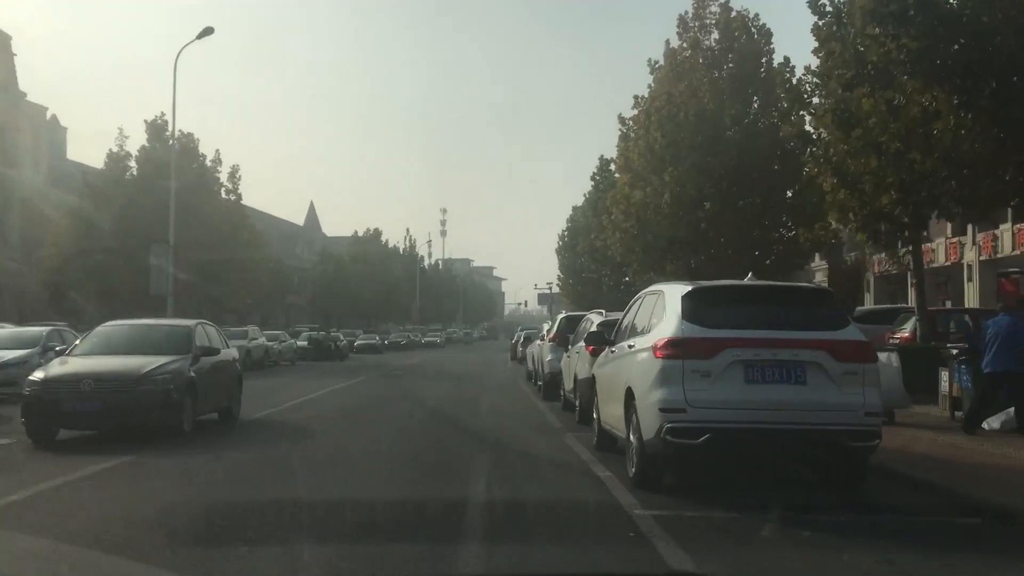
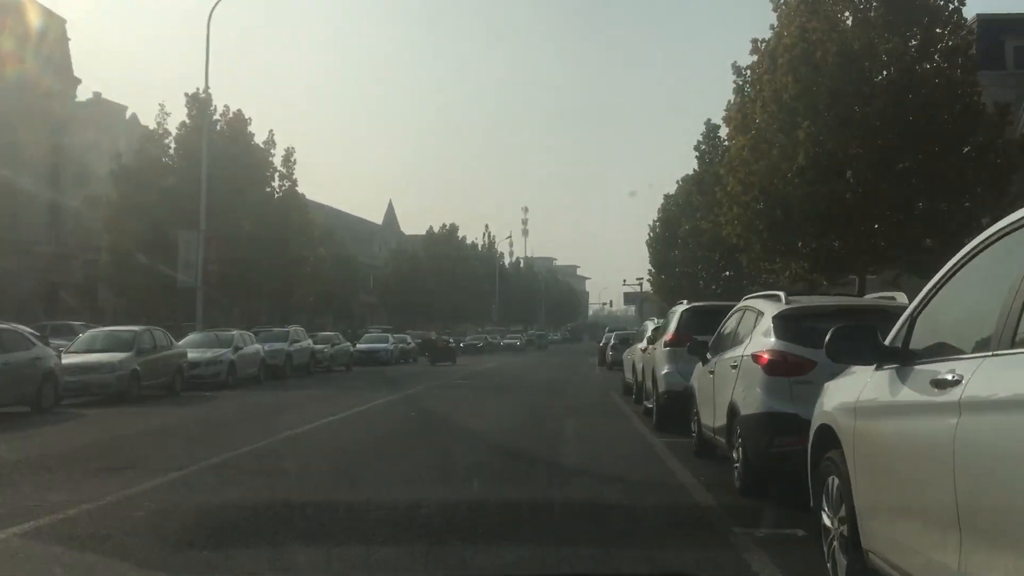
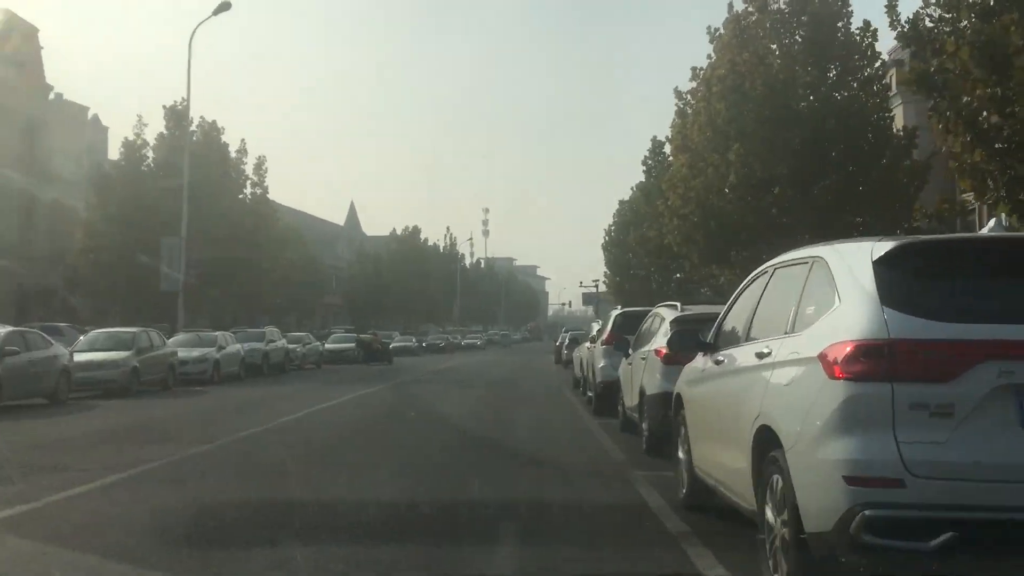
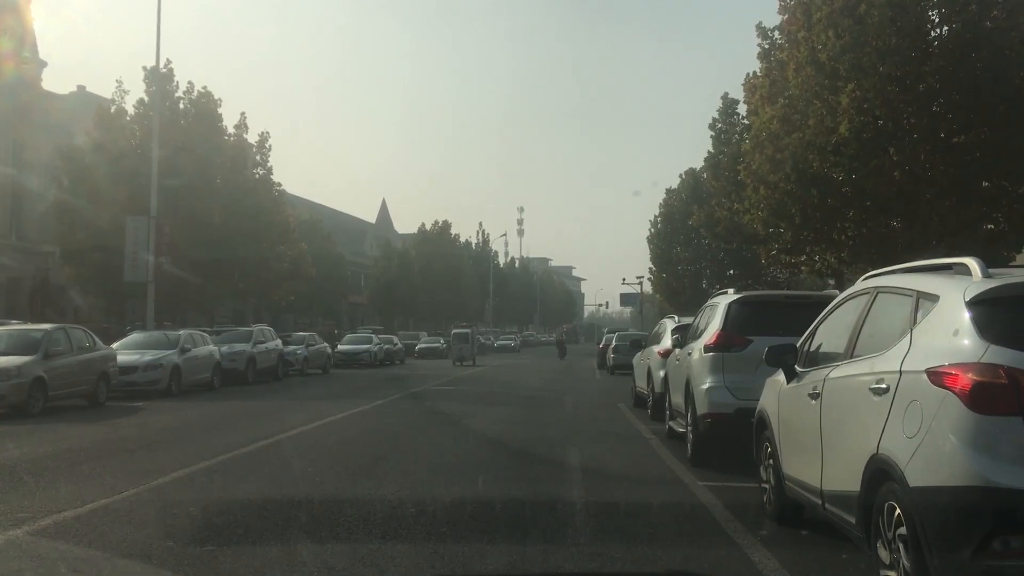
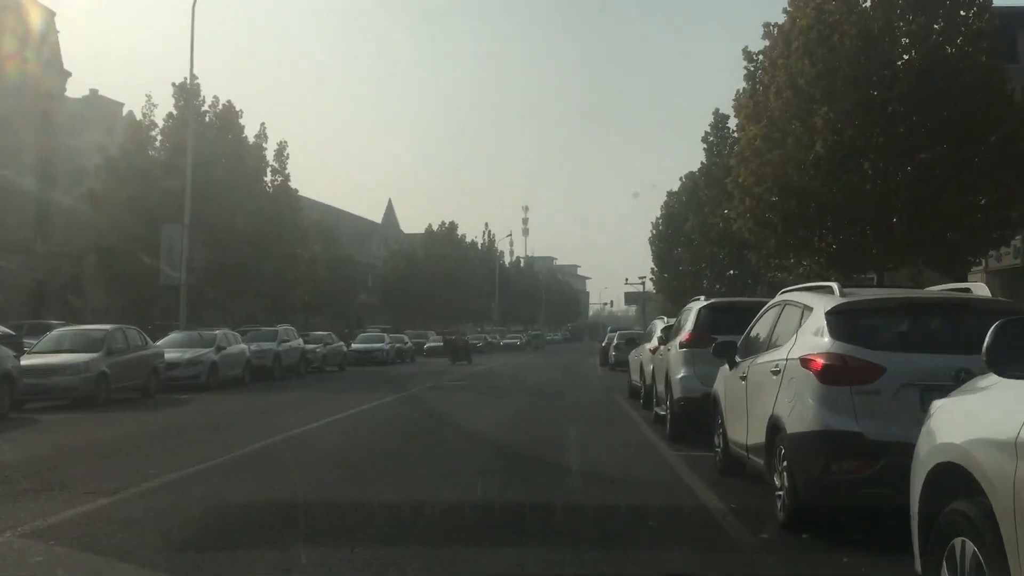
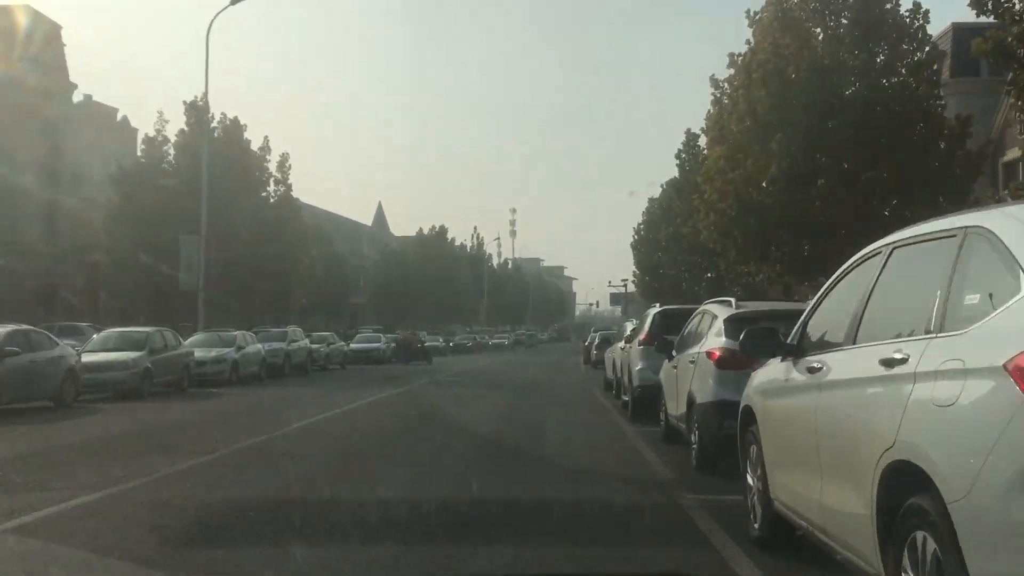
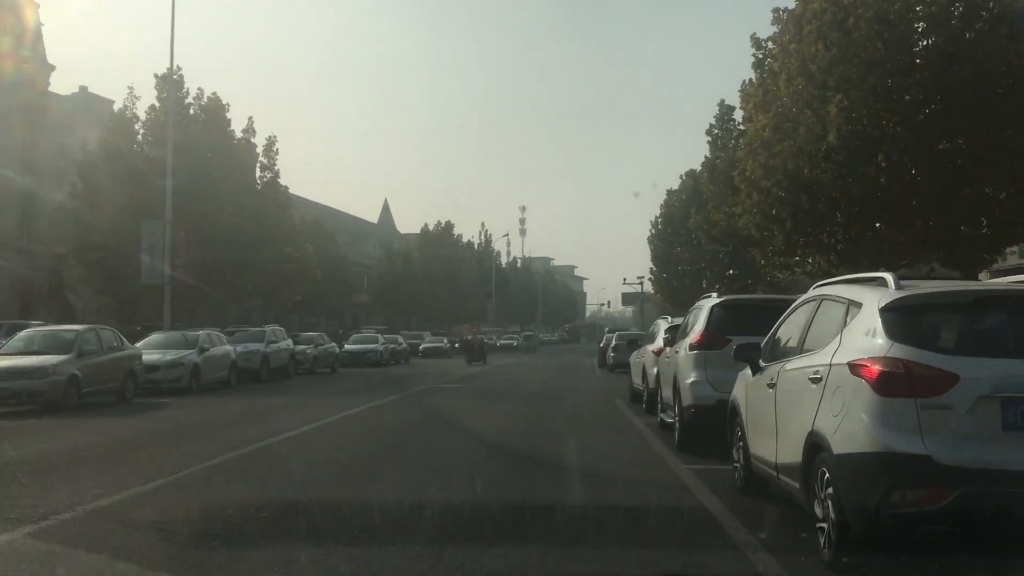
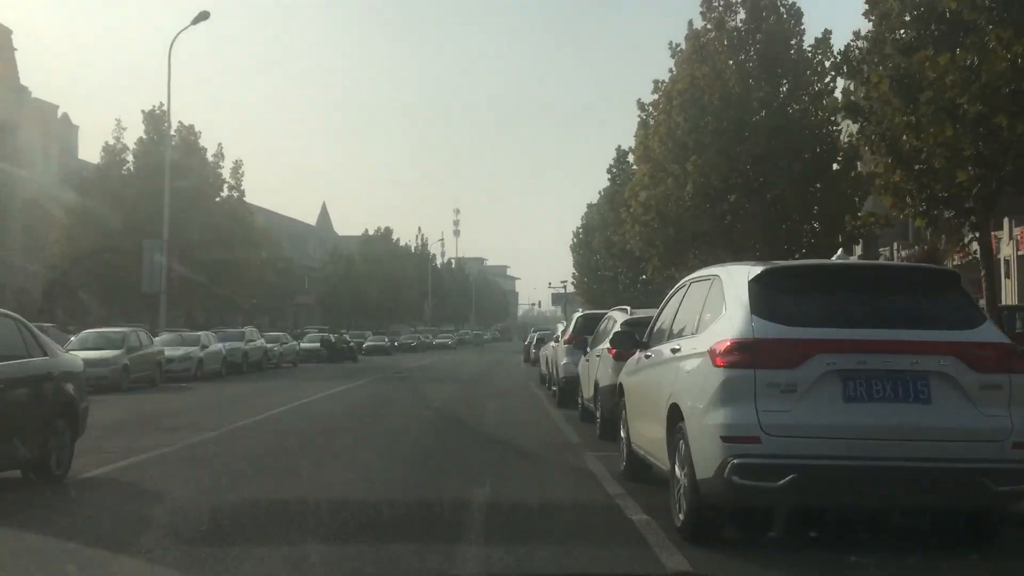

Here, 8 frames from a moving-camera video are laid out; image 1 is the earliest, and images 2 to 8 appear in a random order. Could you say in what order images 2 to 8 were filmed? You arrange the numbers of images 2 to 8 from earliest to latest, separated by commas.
8, 3, 6, 2, 5, 7, 4
